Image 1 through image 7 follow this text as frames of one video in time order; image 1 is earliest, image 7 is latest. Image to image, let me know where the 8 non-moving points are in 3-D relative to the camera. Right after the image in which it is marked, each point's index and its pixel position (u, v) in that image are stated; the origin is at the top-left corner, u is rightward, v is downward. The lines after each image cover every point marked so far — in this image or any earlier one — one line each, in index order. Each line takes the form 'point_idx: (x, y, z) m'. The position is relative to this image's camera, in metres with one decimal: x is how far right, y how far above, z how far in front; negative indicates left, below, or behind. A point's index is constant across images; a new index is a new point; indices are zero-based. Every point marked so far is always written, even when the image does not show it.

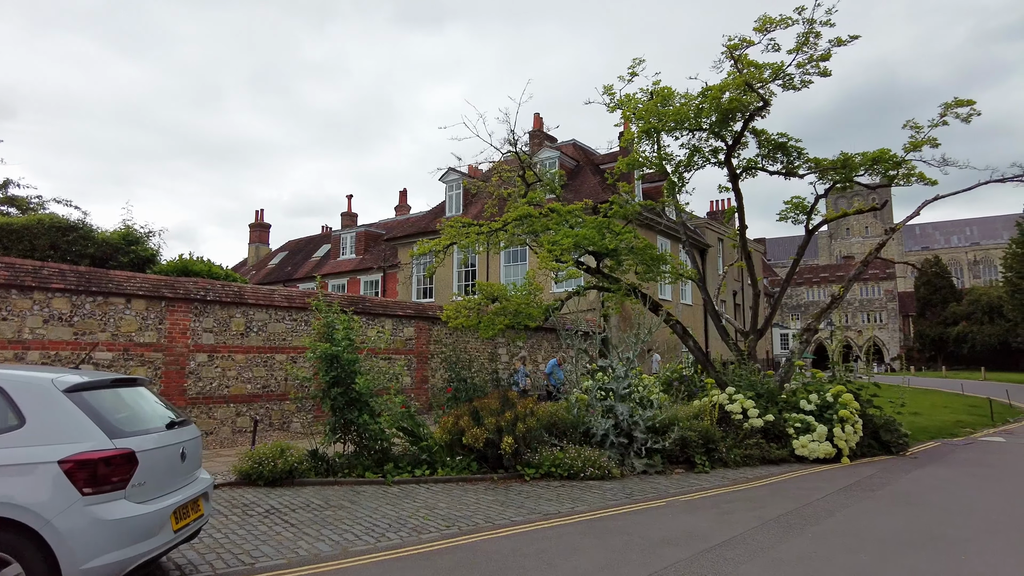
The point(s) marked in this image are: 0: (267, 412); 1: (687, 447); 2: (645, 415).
0: (-5.6, -2.9, +14.1) m
1: (+3.2, -2.9, +11.0) m
2: (+2.4, -2.3, +10.8) m
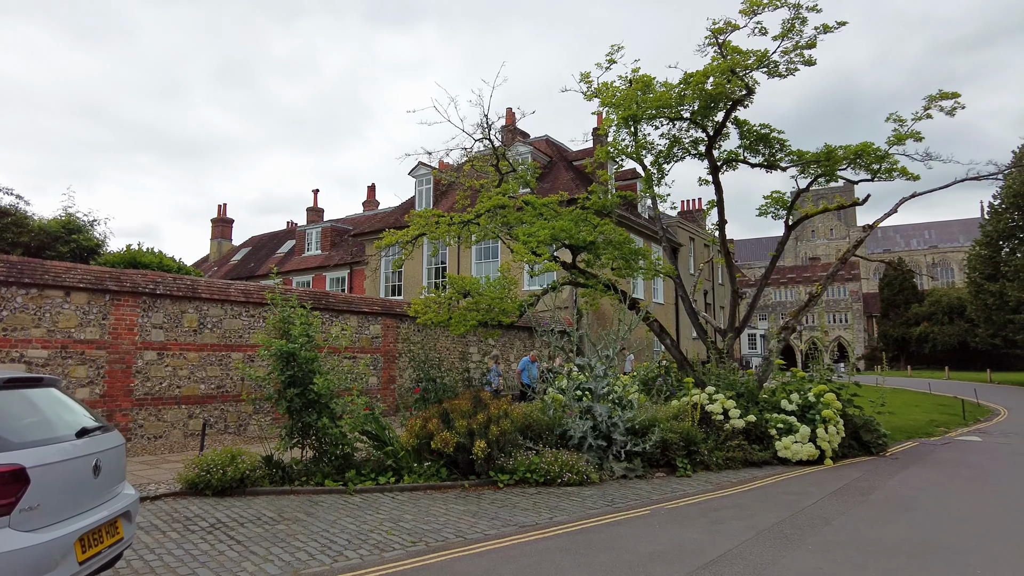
0: (-6.2, -2.7, +13.2) m
1: (+2.7, -2.8, +10.5) m
2: (+1.9, -2.2, +10.3) m
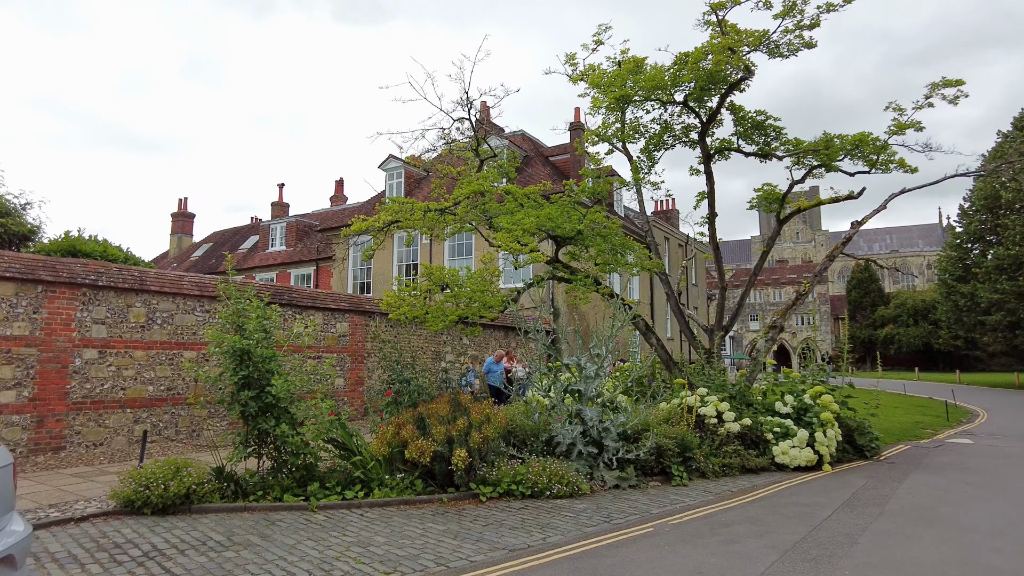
0: (-6.6, -2.6, +11.9) m
1: (+2.4, -2.7, +9.7) m
2: (+1.6, -2.1, +9.5) m
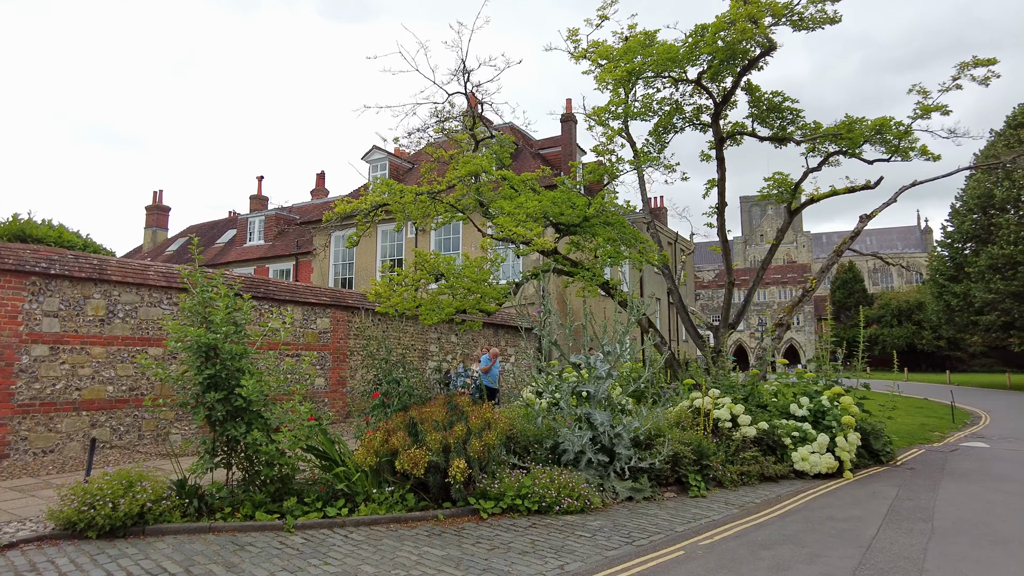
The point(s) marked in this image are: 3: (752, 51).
0: (-6.7, -2.4, +10.8) m
1: (+2.4, -2.6, +8.9) m
2: (+1.6, -1.9, +8.6) m
3: (+4.0, +3.9, +10.1) m
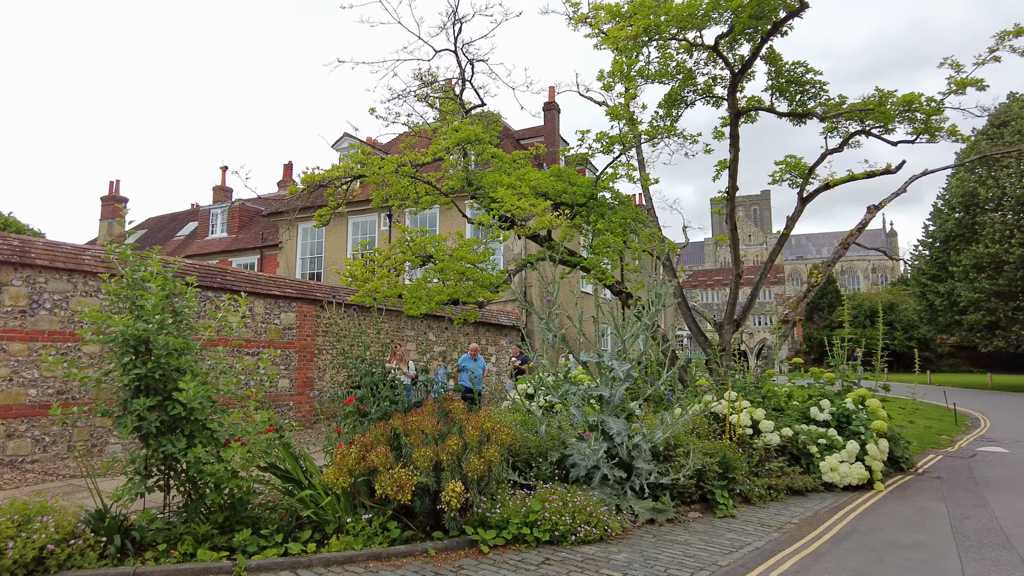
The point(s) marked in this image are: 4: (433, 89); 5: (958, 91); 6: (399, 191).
0: (-6.8, -2.2, +9.2) m
1: (+2.4, -2.4, +7.7) m
2: (+1.6, -1.8, +7.4) m
3: (+4.0, +4.1, +9.0) m
4: (-1.6, +3.9, +12.0) m
5: (+7.3, +3.2, +9.9) m
6: (-2.1, +1.8, +11.0) m
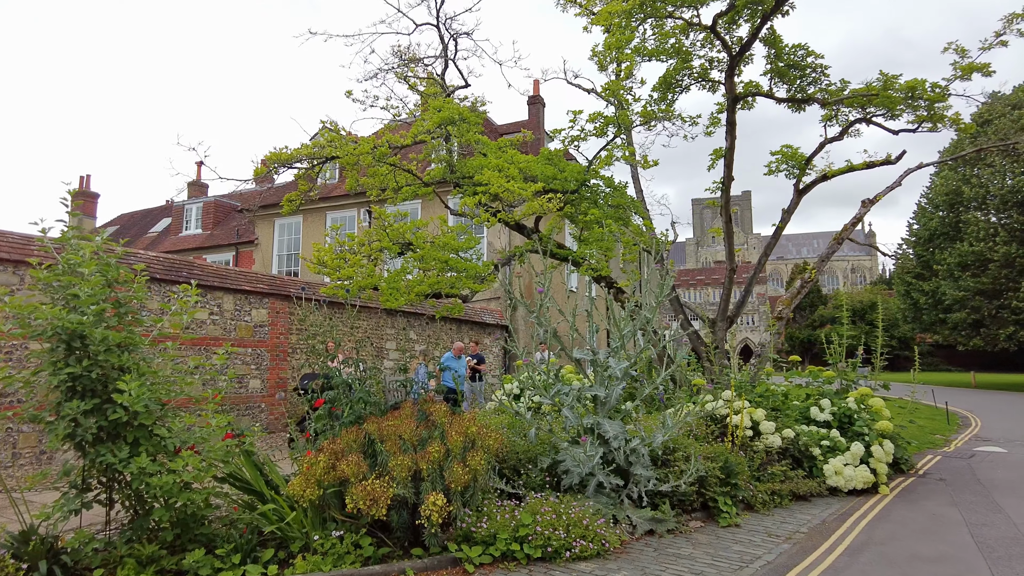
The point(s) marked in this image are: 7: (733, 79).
0: (-7.0, -2.1, +8.4) m
1: (+2.2, -2.3, +7.2) m
2: (+1.5, -1.7, +6.8) m
3: (+3.8, +4.2, +8.5) m
4: (-1.8, +4.0, +11.4) m
5: (+7.0, +3.3, +9.5) m
6: (-2.3, +1.9, +10.3) m
7: (+3.5, +3.3, +9.8) m
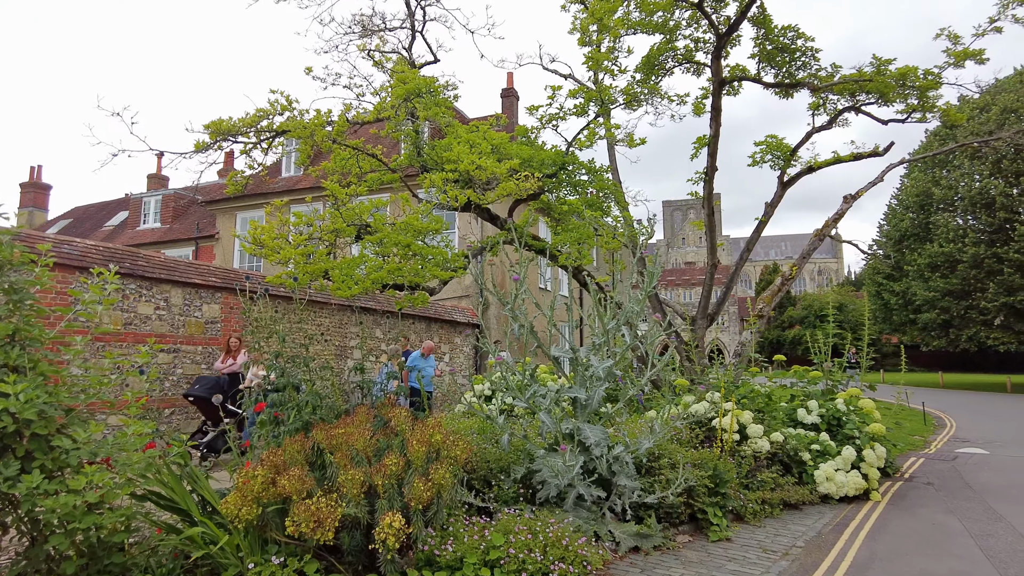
0: (-7.4, -1.9, +7.3) m
1: (+1.9, -2.2, +6.6) m
2: (+1.2, -1.6, +6.2) m
3: (+3.4, +4.3, +8.0) m
4: (-2.3, +4.1, +10.6) m
5: (+6.6, +3.4, +9.1) m
6: (-2.7, +2.0, +9.5) m
7: (+3.1, +3.4, +9.2) m
